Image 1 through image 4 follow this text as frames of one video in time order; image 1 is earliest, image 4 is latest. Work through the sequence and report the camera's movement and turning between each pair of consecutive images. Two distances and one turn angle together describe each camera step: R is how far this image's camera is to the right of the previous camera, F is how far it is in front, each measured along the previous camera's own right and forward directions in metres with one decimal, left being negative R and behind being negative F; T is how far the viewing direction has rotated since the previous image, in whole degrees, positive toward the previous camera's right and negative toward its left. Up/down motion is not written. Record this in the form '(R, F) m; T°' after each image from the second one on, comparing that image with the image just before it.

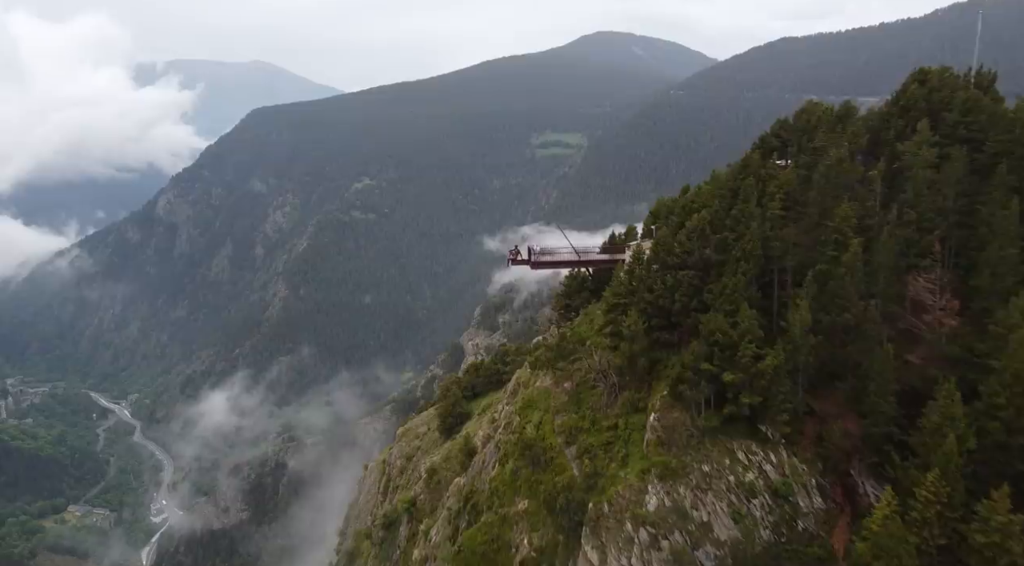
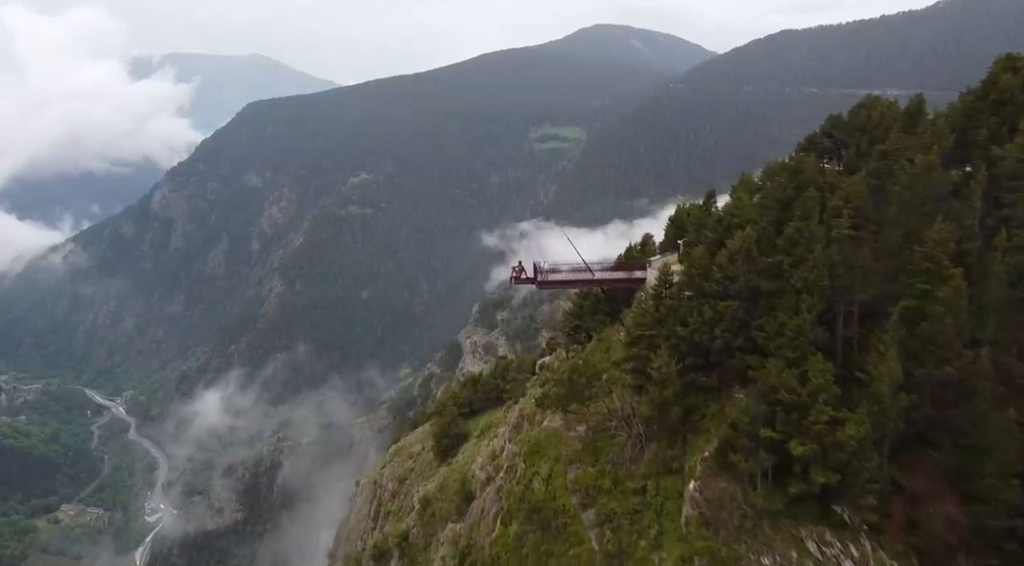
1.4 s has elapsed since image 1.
(-0.2, +4.1) m; 0°
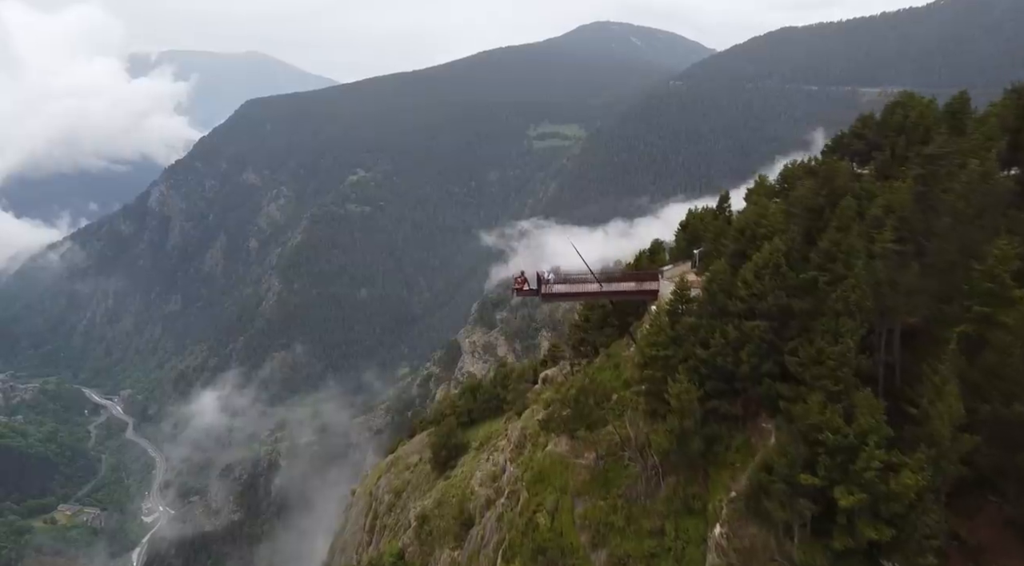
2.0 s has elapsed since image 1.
(-0.1, +1.9) m; 0°
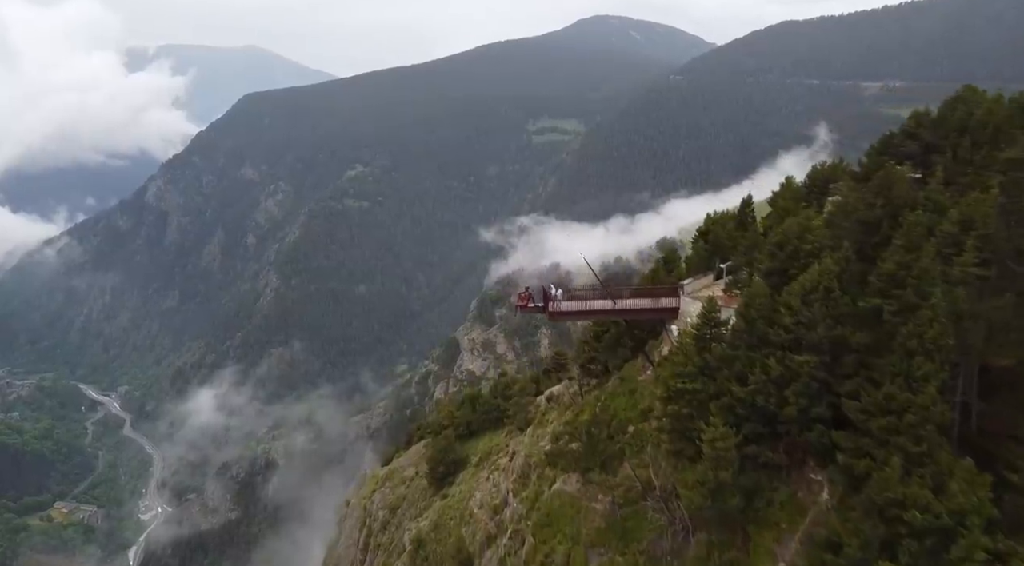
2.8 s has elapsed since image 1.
(-0.1, +2.6) m; 0°
